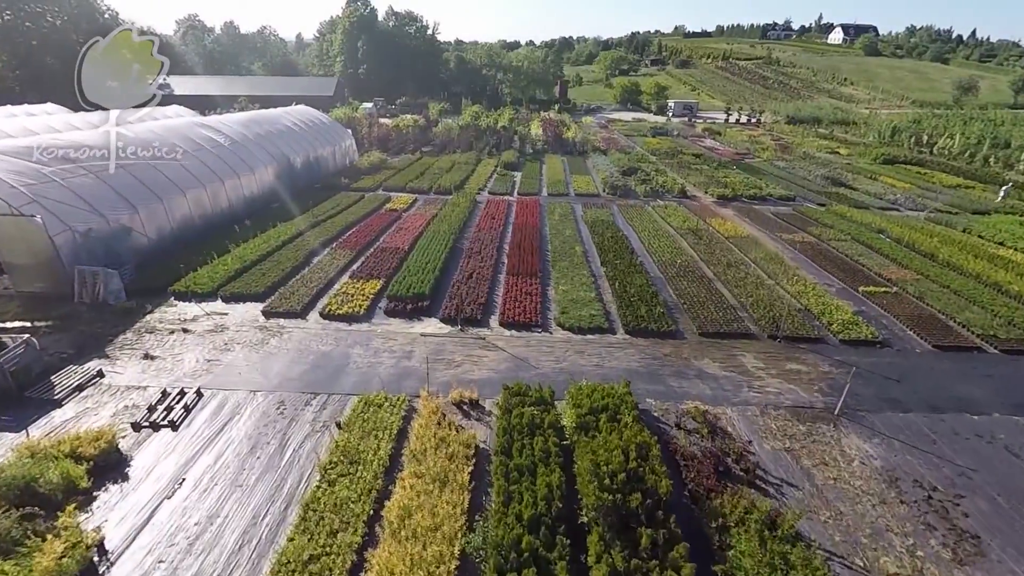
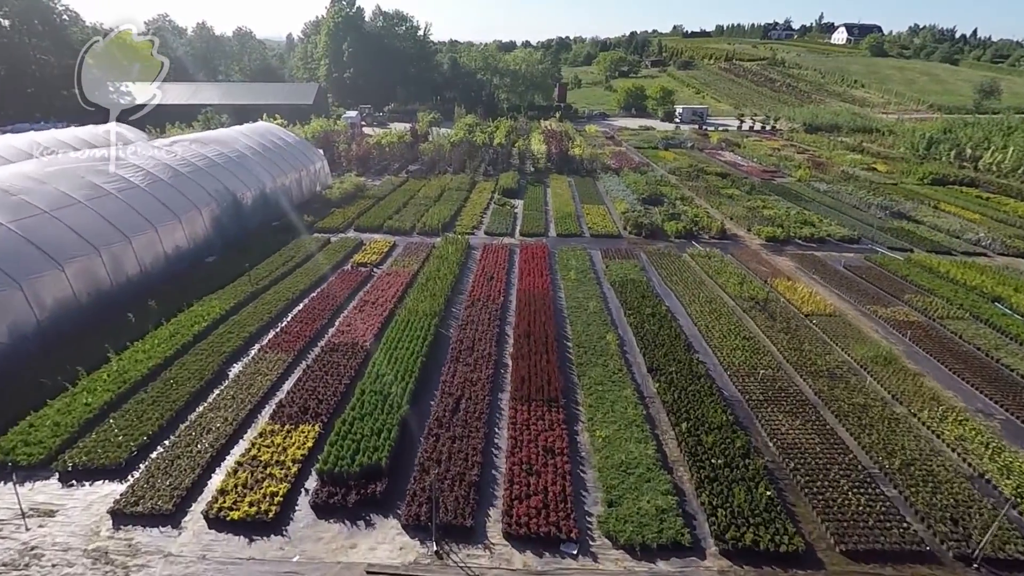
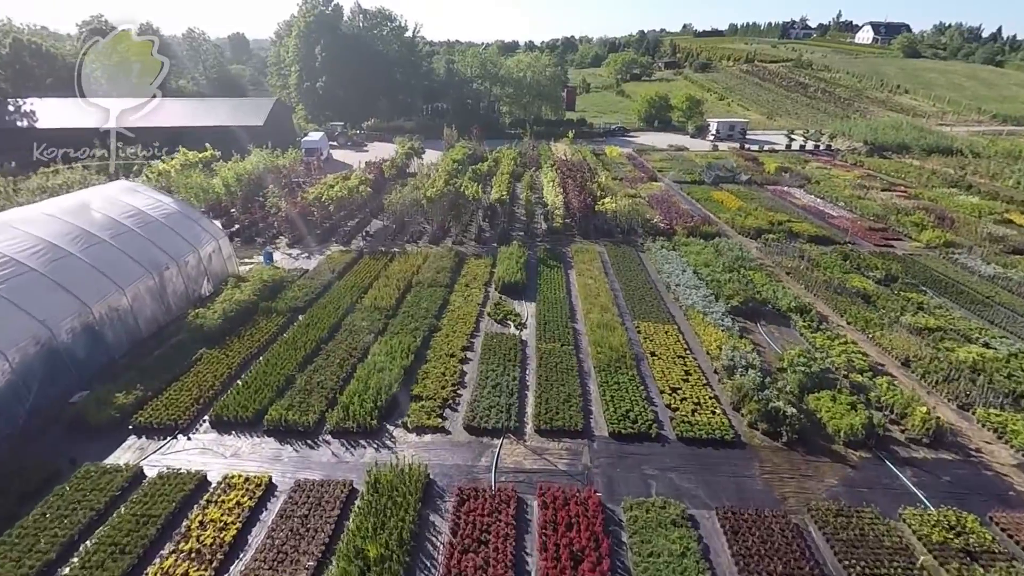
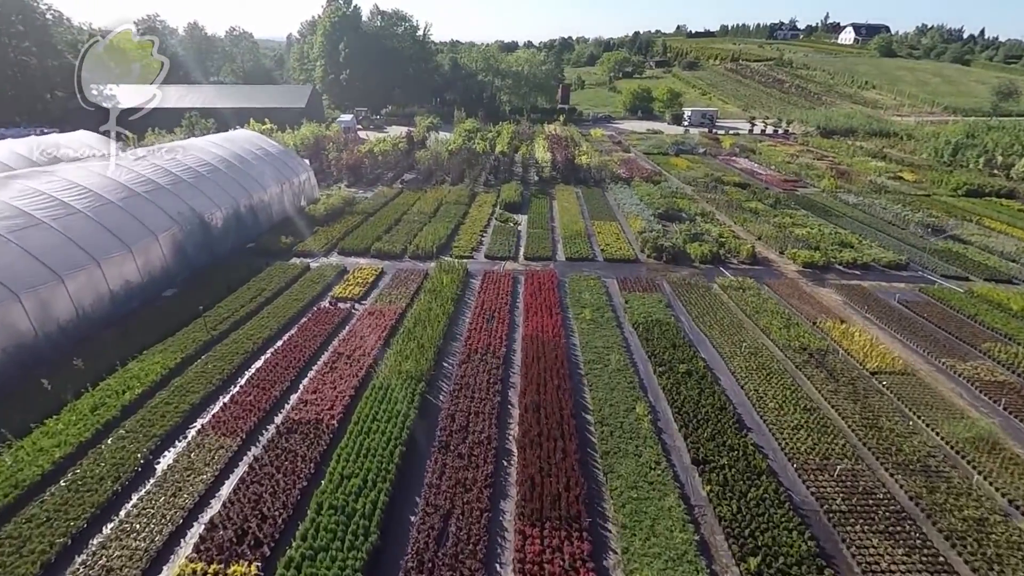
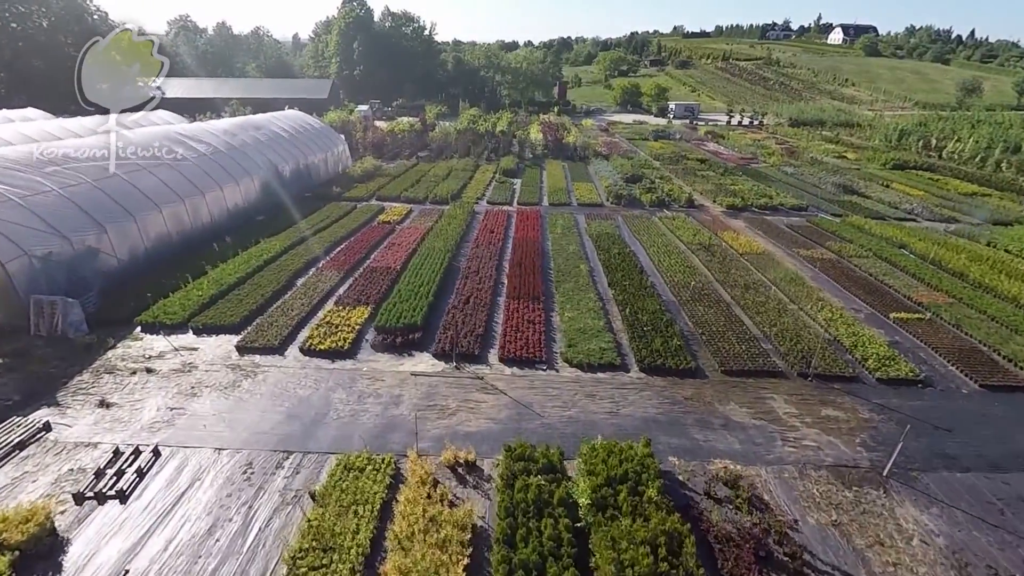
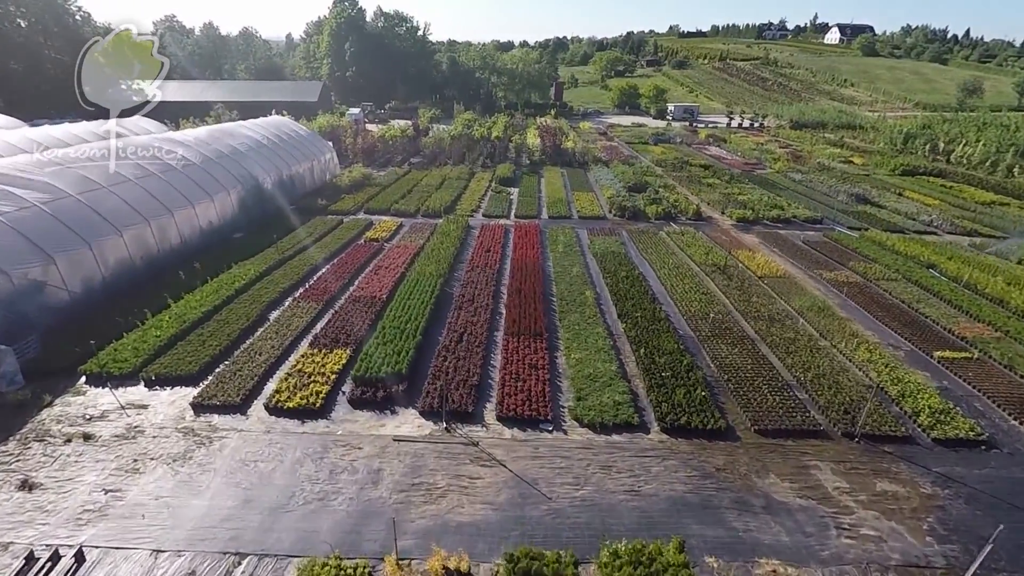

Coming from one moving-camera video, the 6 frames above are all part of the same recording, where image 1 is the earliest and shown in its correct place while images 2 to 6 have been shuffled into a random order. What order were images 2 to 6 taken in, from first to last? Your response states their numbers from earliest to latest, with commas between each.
5, 6, 2, 4, 3
